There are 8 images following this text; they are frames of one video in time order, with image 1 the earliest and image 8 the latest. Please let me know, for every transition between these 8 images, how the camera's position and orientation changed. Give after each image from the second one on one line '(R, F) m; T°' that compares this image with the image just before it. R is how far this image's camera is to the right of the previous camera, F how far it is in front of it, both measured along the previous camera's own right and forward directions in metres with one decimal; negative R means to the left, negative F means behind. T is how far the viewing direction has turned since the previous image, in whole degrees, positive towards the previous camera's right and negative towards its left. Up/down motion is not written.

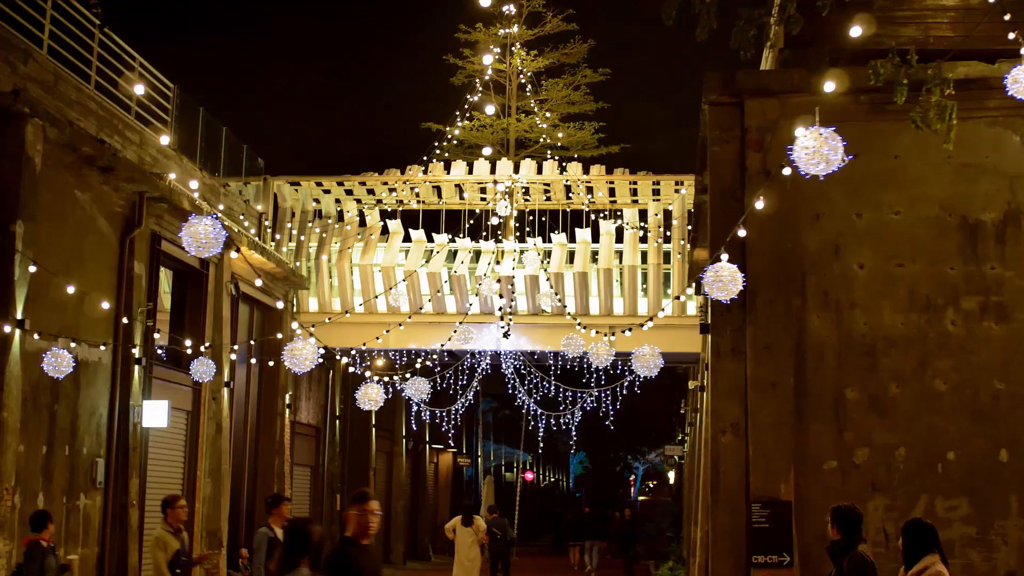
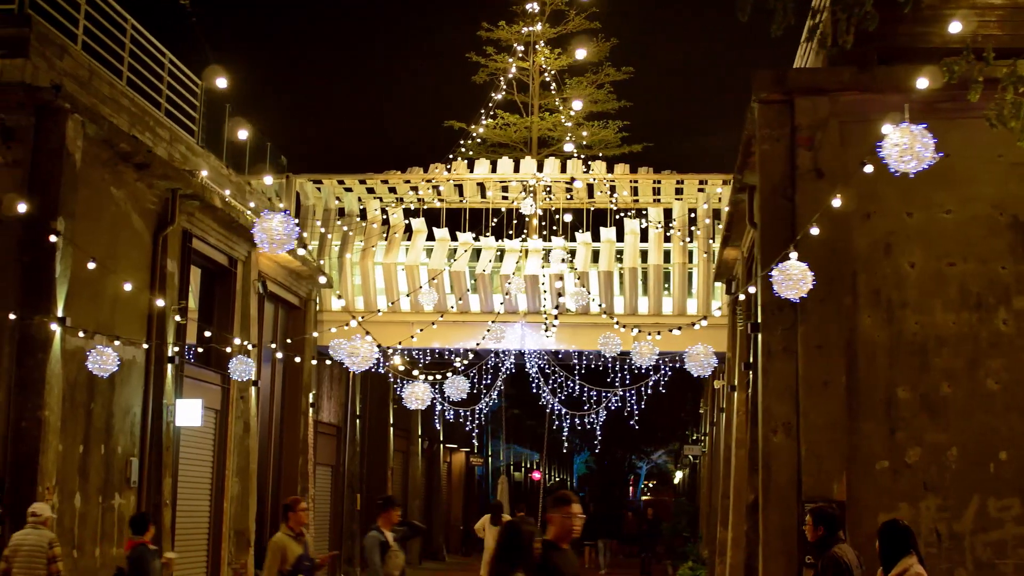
(-0.4, +0.1) m; 0°
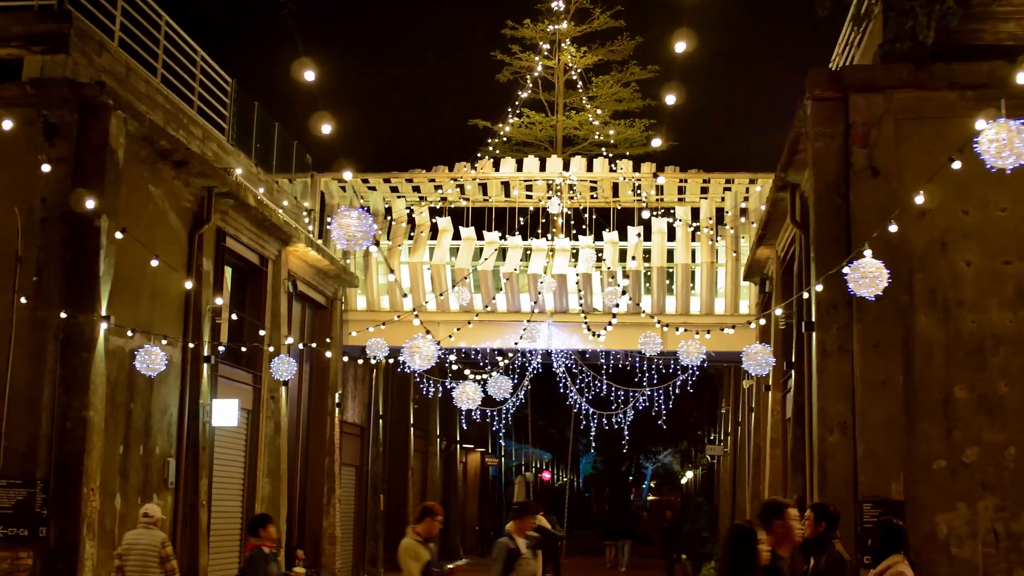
(-0.4, +0.1) m; 0°
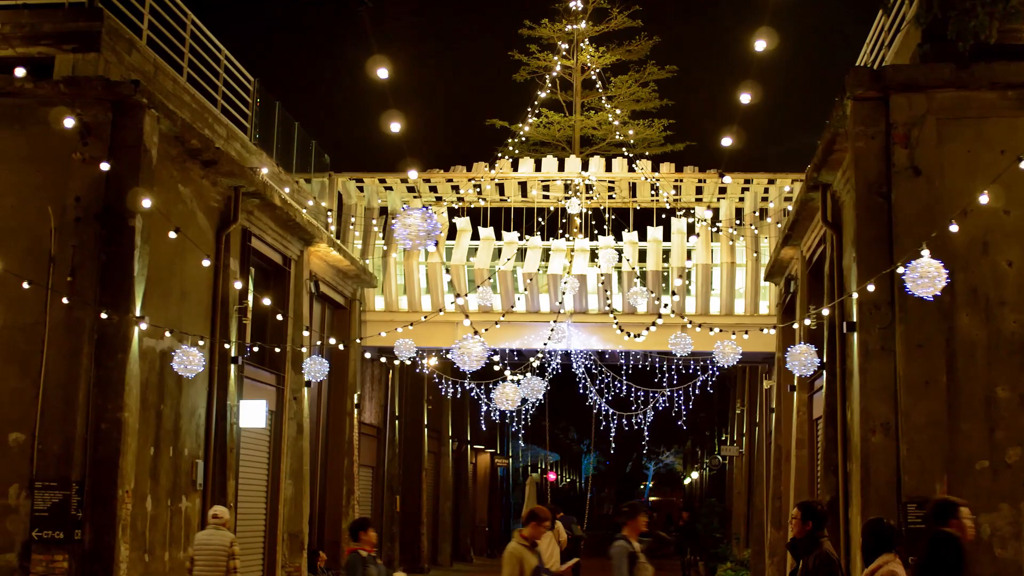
(-0.4, +0.1) m; 0°
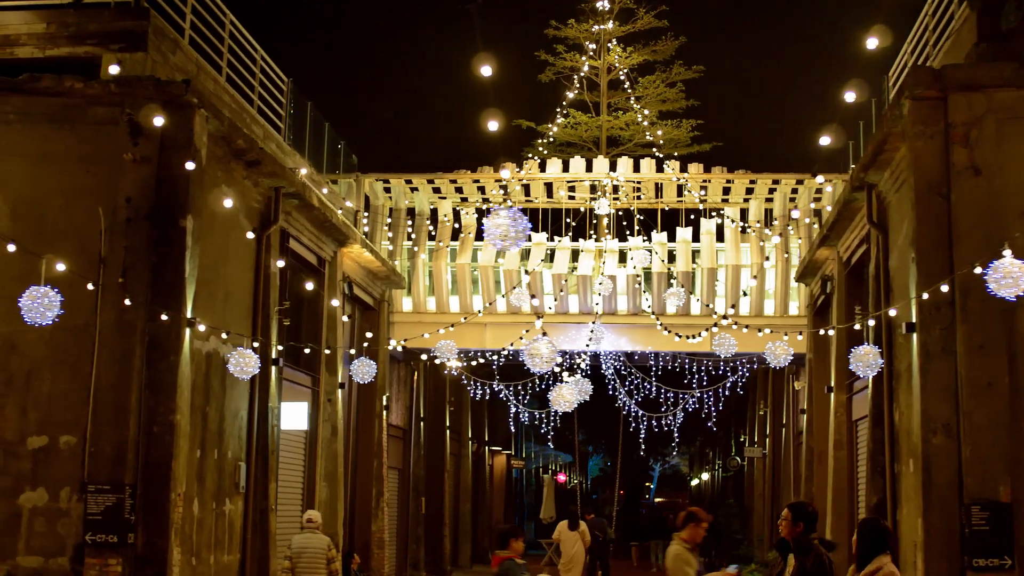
(-0.5, +0.1) m; 0°
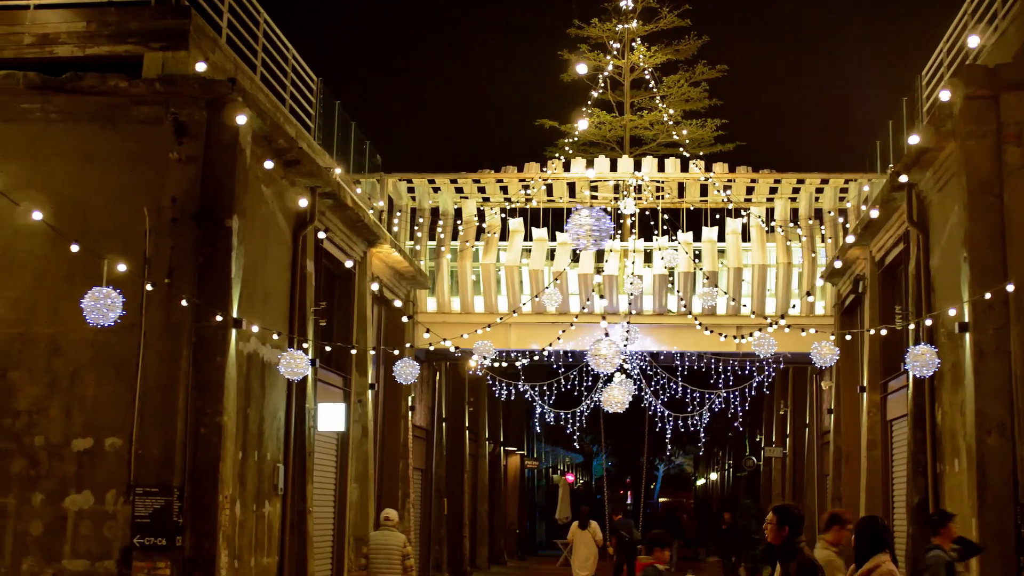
(-0.5, +0.1) m; 0°
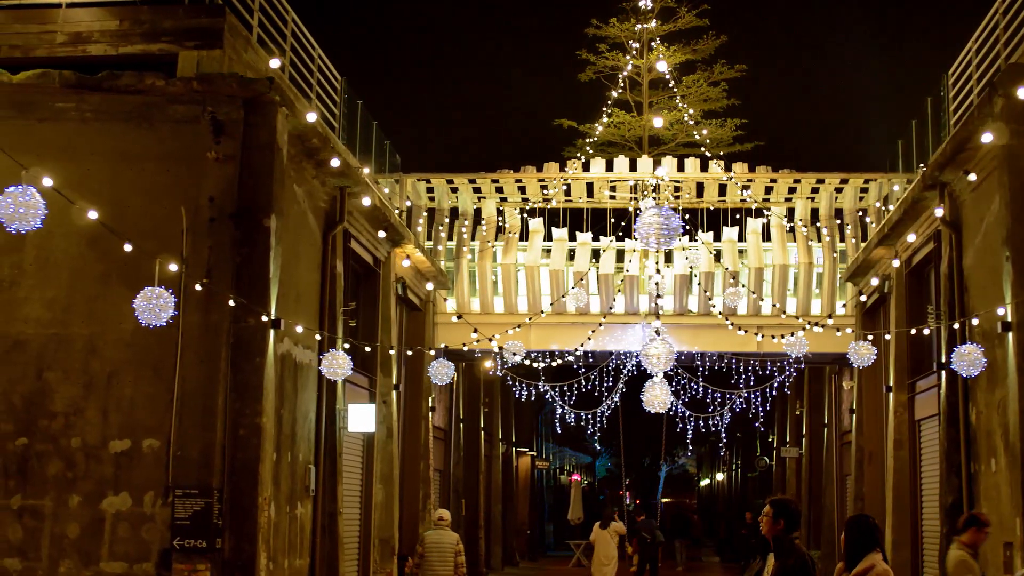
(-0.4, +0.1) m; 0°
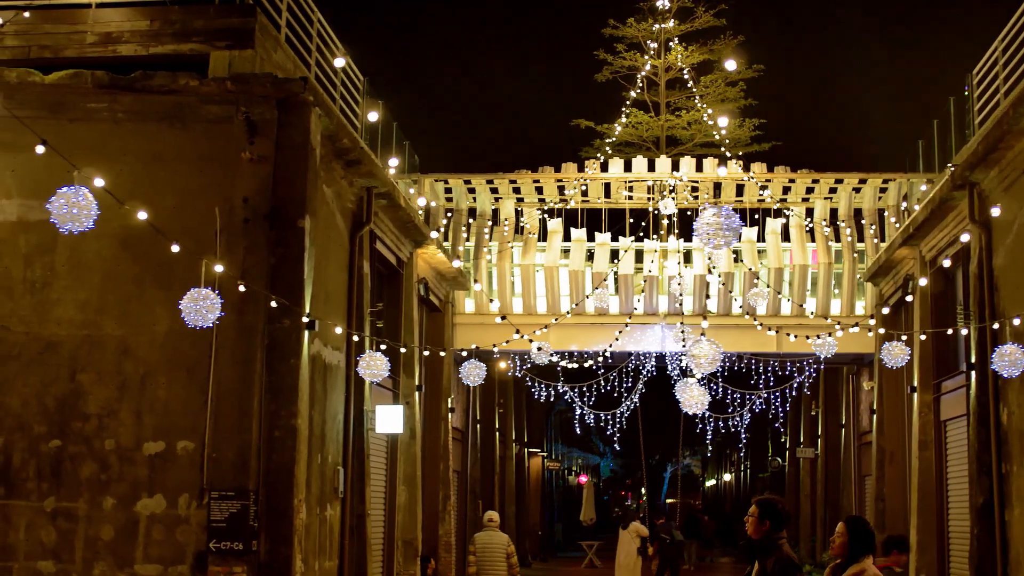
(-0.3, 0.0) m; 0°
